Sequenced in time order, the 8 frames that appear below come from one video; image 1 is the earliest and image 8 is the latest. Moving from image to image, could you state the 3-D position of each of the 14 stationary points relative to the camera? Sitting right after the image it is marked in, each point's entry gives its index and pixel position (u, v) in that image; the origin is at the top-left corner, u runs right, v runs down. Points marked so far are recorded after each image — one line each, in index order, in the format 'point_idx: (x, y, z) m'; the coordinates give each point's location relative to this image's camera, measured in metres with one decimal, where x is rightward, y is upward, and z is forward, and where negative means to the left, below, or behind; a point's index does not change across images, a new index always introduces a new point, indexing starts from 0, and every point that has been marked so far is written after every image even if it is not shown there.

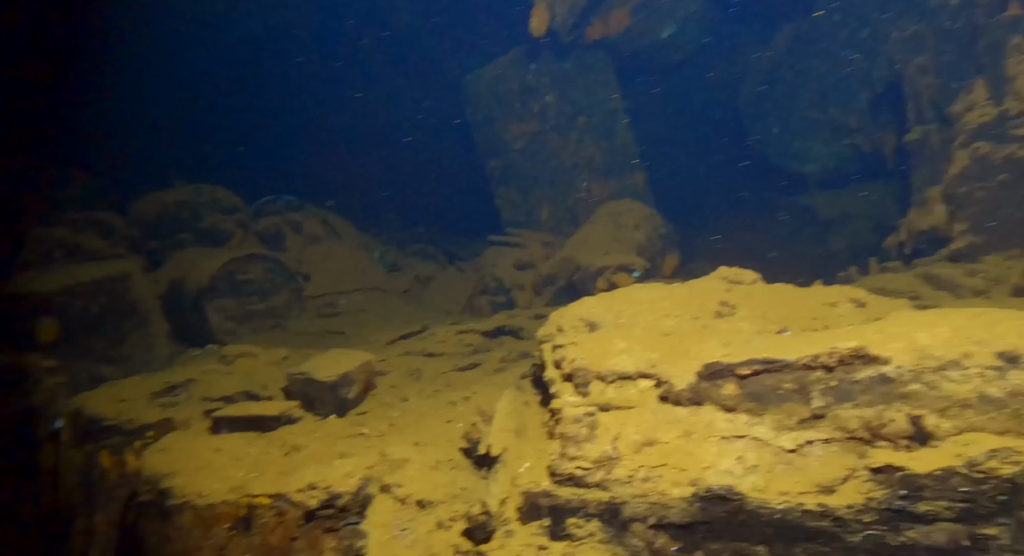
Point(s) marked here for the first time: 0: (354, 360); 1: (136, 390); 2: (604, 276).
0: (-1.1, -0.6, +5.1) m
1: (-2.8, -0.8, +5.3) m
2: (+1.2, 0.0, +8.7) m
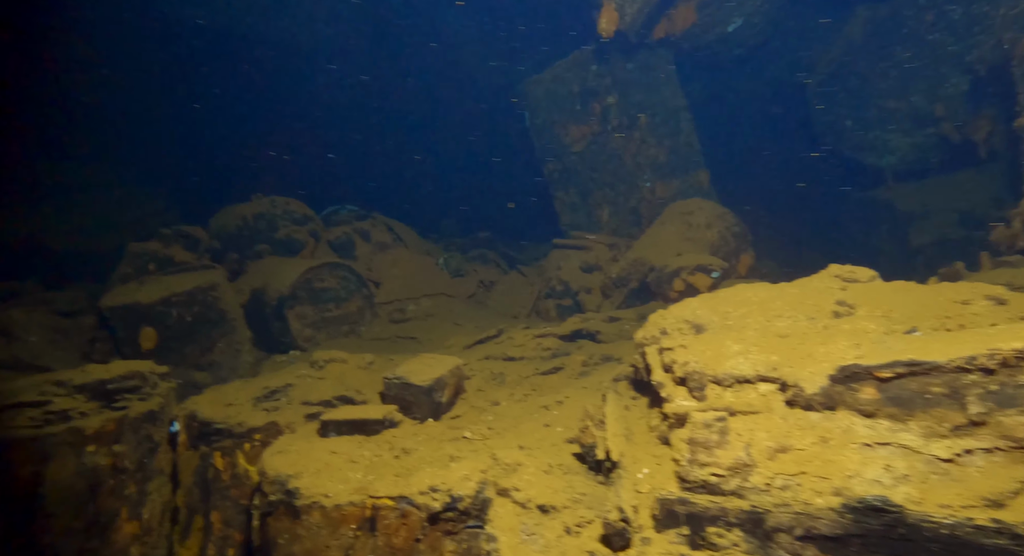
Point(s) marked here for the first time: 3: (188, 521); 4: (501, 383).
0: (-0.5, -0.7, +5.3) m
1: (-2.2, -0.9, +5.5) m
2: (+2.1, 0.0, +8.6) m
3: (-2.2, -1.7, +4.9) m
4: (-0.1, -0.9, +5.8) m
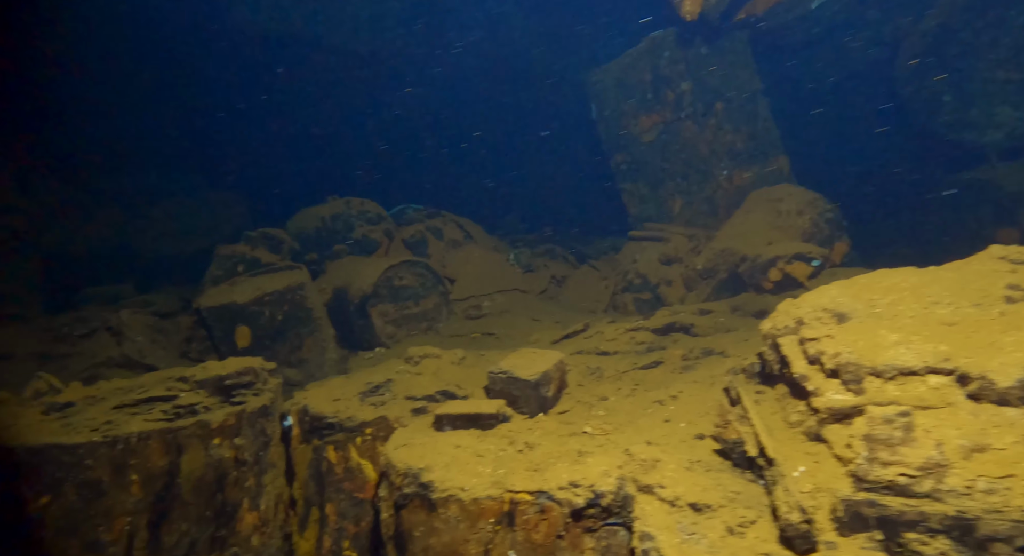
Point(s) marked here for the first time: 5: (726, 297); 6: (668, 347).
0: (+0.3, -0.6, +5.3) m
1: (-1.4, -0.9, +5.7) m
2: (+3.2, +0.1, +8.4) m
3: (-1.5, -1.7, +5.0) m
4: (+0.7, -0.8, +5.8) m
5: (+2.7, -0.2, +8.8) m
6: (+1.4, -0.6, +6.2) m
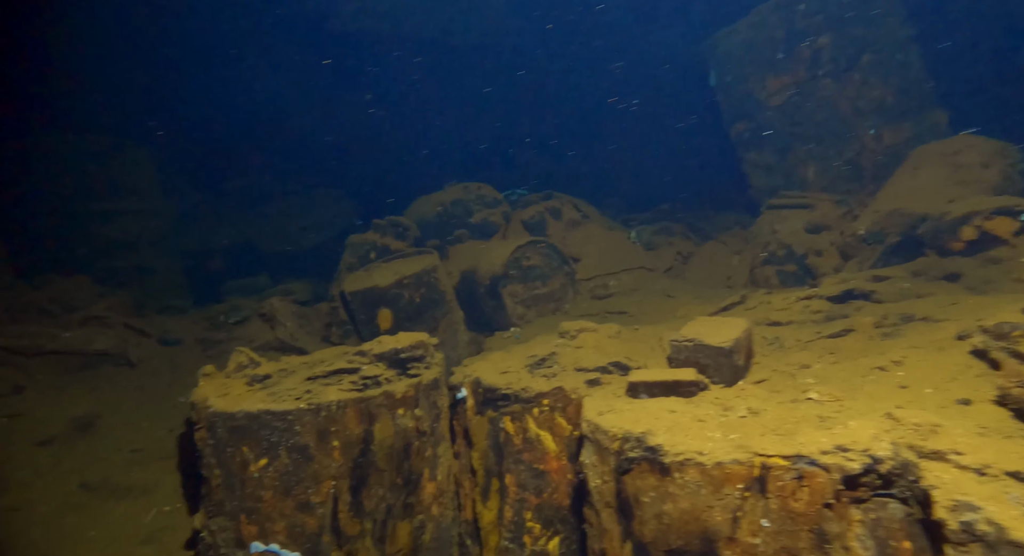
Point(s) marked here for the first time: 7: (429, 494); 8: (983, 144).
0: (+1.5, -0.4, +5.0) m
1: (0.0, -0.7, +5.7) m
2: (+4.9, +0.6, +7.6) m
3: (-0.2, -1.5, +5.1) m
4: (+2.1, -0.5, +5.4) m
5: (+4.5, +0.2, +8.0) m
6: (+2.8, -0.3, +5.7) m
7: (-0.6, -1.5, +4.9) m
8: (+5.9, +1.6, +8.8) m
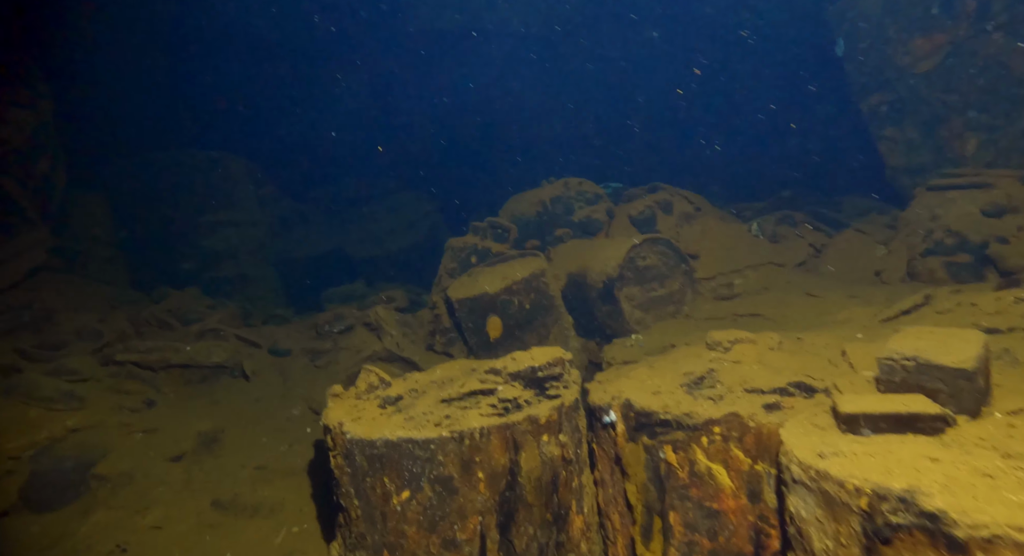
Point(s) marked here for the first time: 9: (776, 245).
0: (+2.5, -0.4, +4.2) m
1: (+1.1, -0.7, +5.1) m
2: (+6.1, +0.7, +6.3) m
3: (+0.8, -1.5, +4.5) m
4: (+3.1, -0.5, +4.5) m
5: (+5.8, +0.3, +6.9) m
6: (+3.8, -0.3, +4.8) m
7: (+0.5, -1.6, +4.4) m
8: (+7.3, +1.8, +7.5) m
9: (+4.1, +0.5, +10.7) m
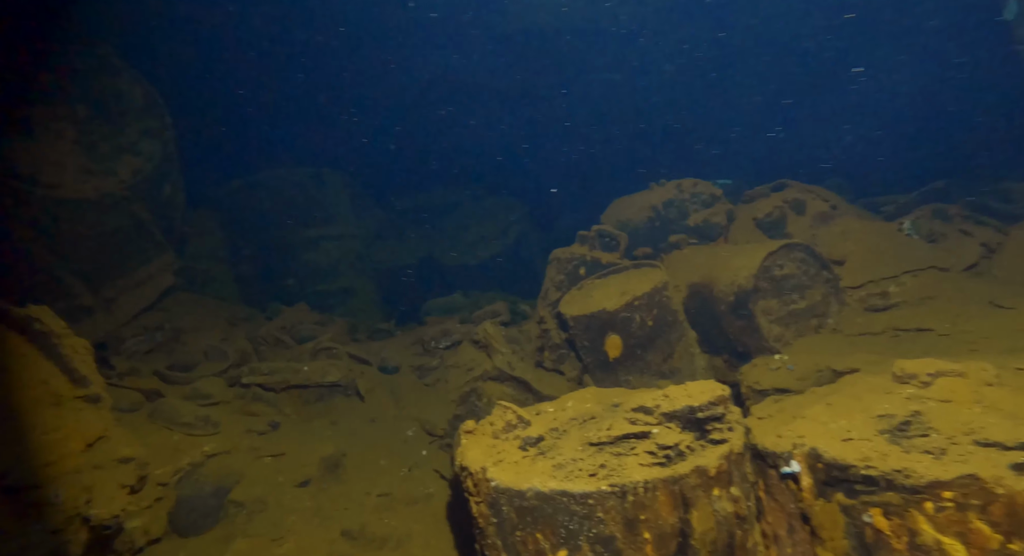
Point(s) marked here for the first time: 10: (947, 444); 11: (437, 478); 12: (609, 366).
0: (+3.4, -0.5, +3.3) m
1: (+2.1, -0.9, +4.4) m
2: (+7.2, +0.7, +5.0) m
3: (+1.8, -1.7, +3.8) m
4: (+4.0, -0.6, +3.6) m
5: (+6.9, +0.3, +5.5) m
6: (+4.8, -0.3, +3.7) m
7: (+1.4, -1.8, +3.8) m
8: (+8.4, +1.9, +5.9) m
9: (+5.7, +0.4, +9.5) m
10: (+2.4, -0.9, +3.9) m
11: (-1.2, -3.0, +10.6) m
12: (+1.4, -1.3, +10.0) m
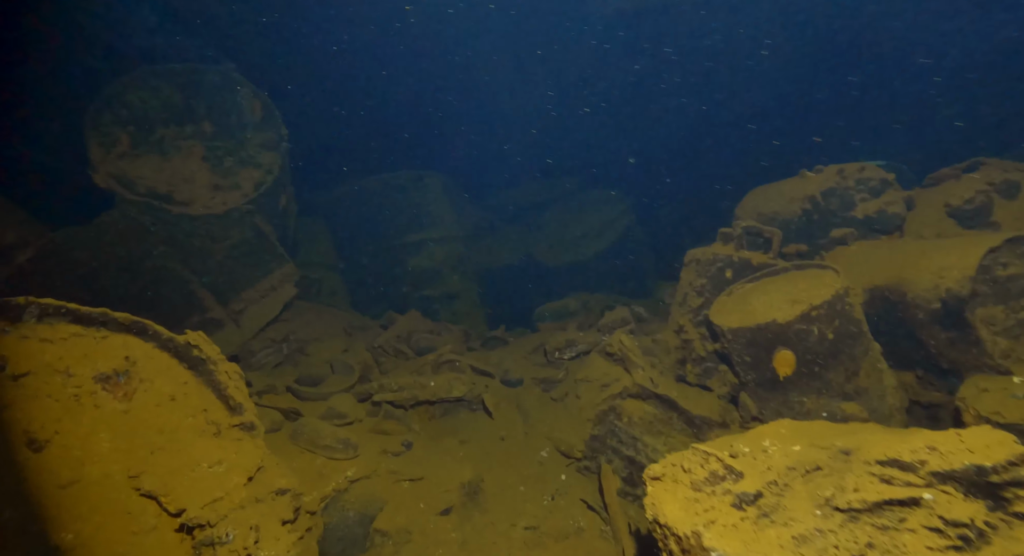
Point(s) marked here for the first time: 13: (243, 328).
0: (+4.4, -0.5, +1.9) m
1: (+3.3, -1.0, +3.1) m
2: (+8.3, +0.8, +3.0) m
3: (+3.0, -1.8, +2.6) m
4: (+5.1, -0.6, +2.1) m
5: (+8.2, +0.4, +3.6) m
6: (+5.8, -0.3, +2.1) m
7: (+2.6, -1.9, +2.6) m
8: (+9.7, +2.0, +3.8) m
9: (+7.6, +0.5, +7.7) m
10: (+3.5, -1.0, +2.6) m
11: (+1.0, -3.2, +9.8) m
12: (+3.4, -1.4, +8.8) m
13: (-4.4, -0.9, +11.6) m
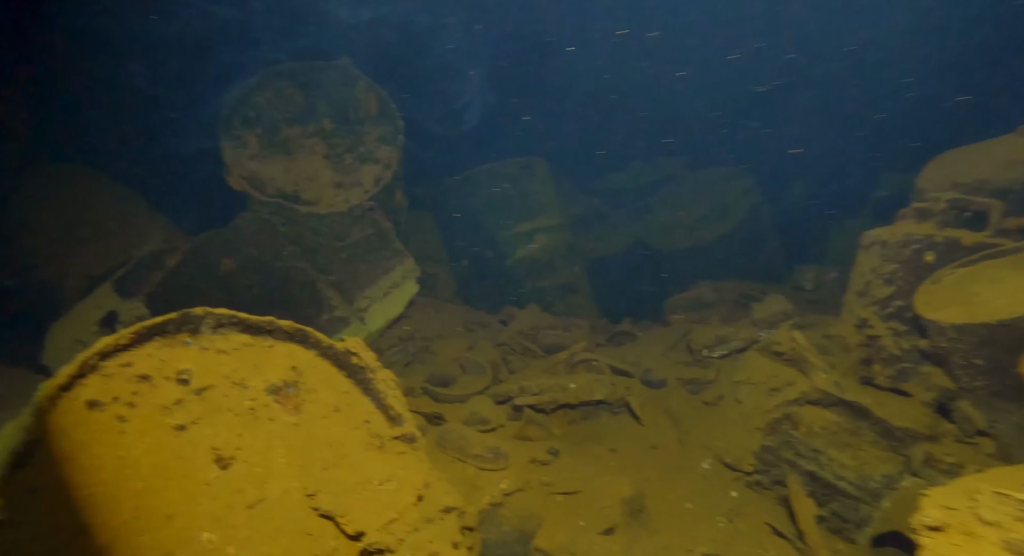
0: (+5.3, -0.4, +0.1) m
1: (+4.4, -0.9, +1.5) m
2: (+9.3, +1.0, +0.6) m
3: (+4.0, -1.8, +1.0) m
4: (+6.0, -0.5, +0.2) m
5: (+9.3, +0.6, +1.2) m
6: (+6.7, -0.2, +0.1) m
7: (+3.6, -1.9, +1.1) m
8: (+10.7, +2.3, +1.2) m
9: (+9.3, +0.7, +5.4) m
10: (+4.5, -0.9, +1.0) m
11: (+3.1, -3.1, +8.4) m
12: (+5.3, -1.2, +7.1) m
13: (-2.0, -0.9, +11.0) m
